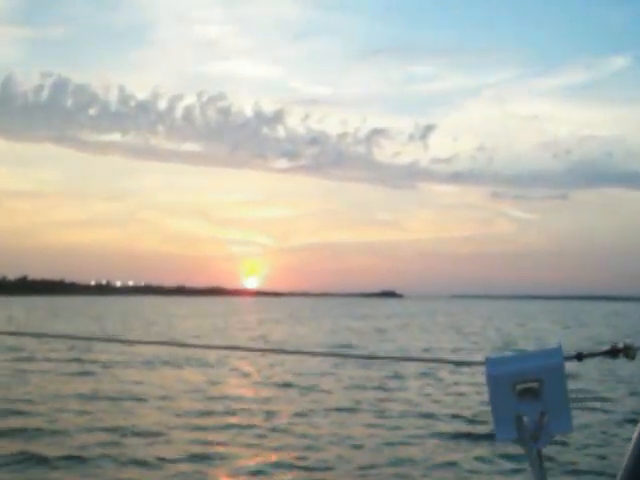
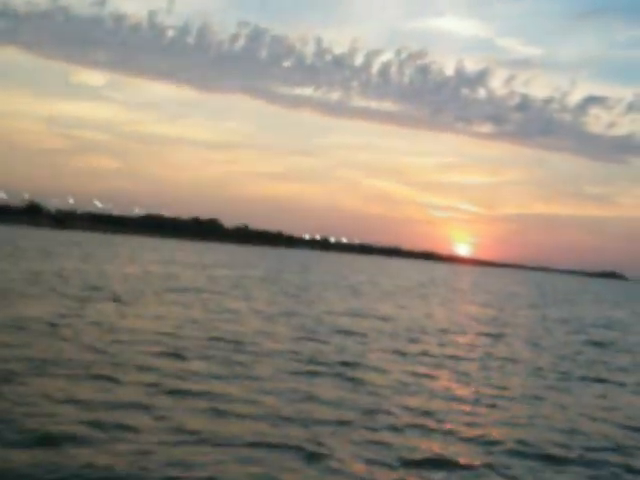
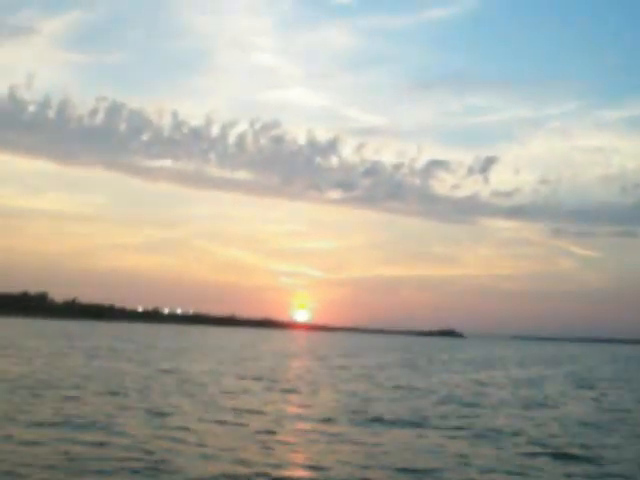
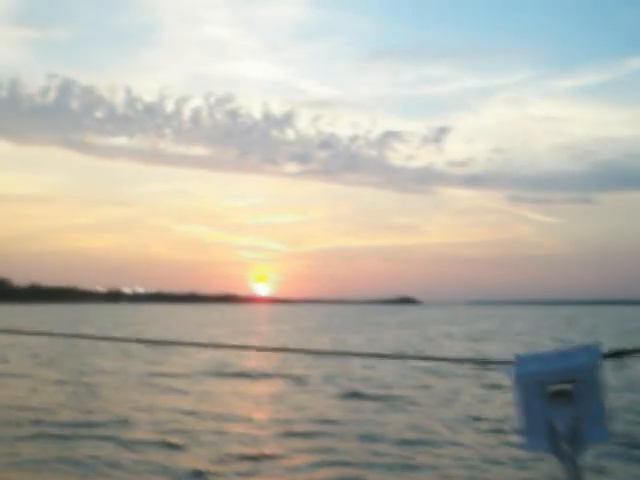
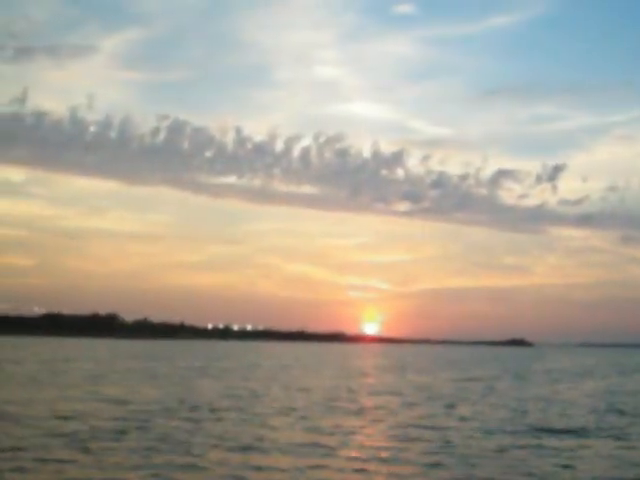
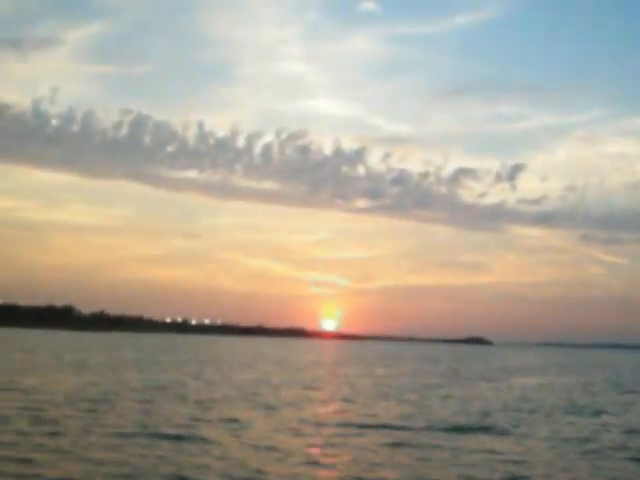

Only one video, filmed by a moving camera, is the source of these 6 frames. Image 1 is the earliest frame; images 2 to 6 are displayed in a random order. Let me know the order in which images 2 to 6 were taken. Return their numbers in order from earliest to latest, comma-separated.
4, 3, 6, 5, 2
